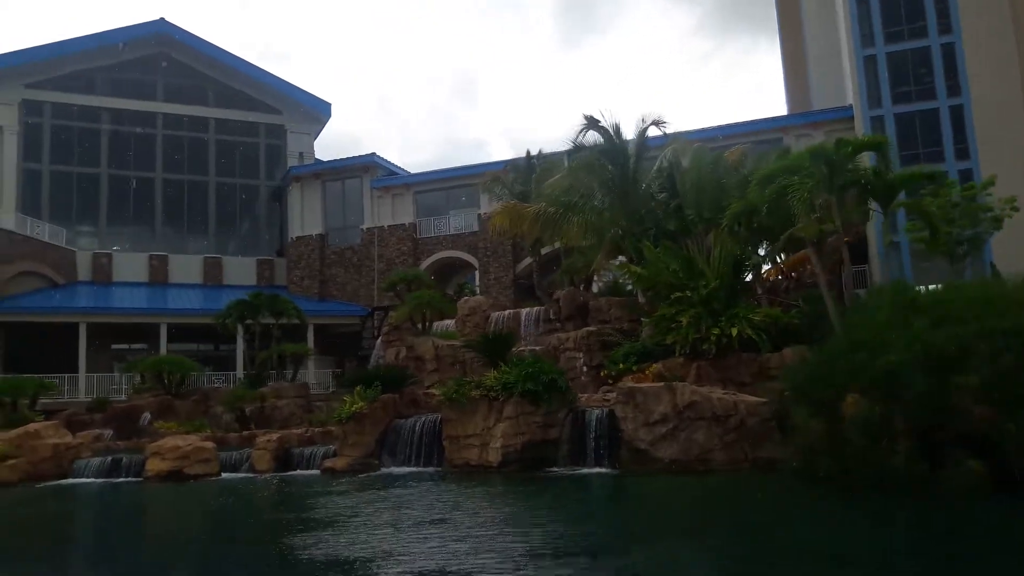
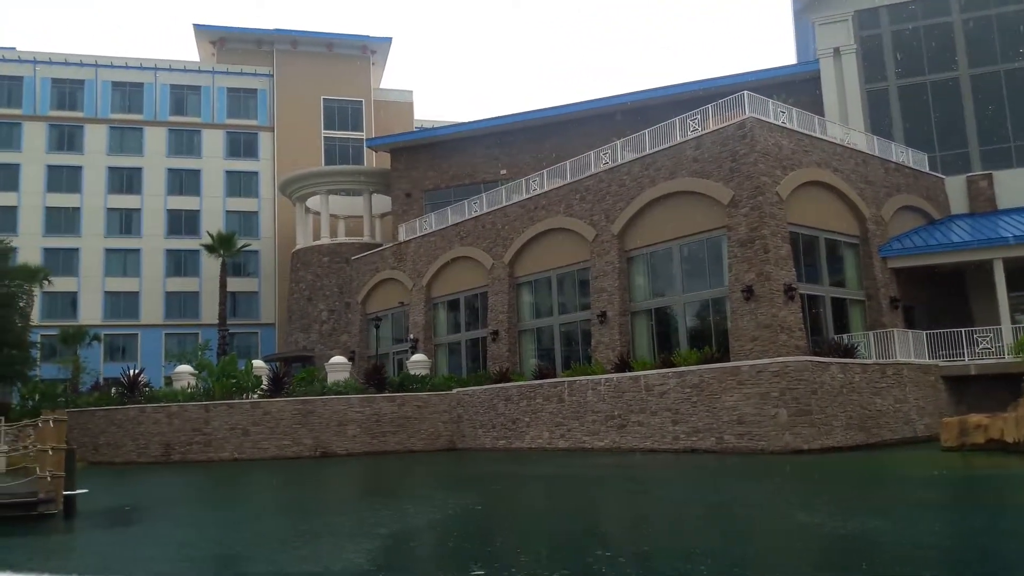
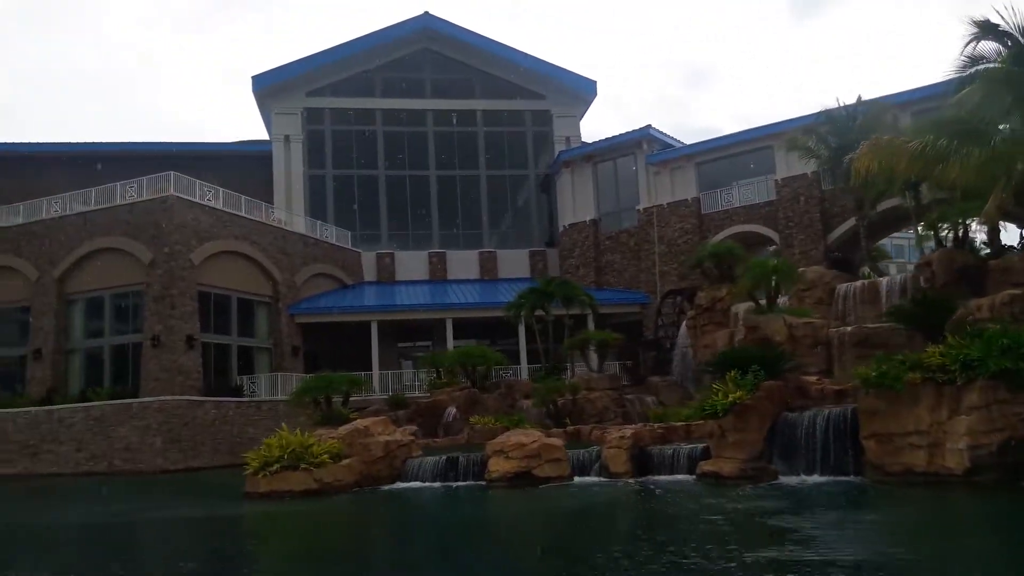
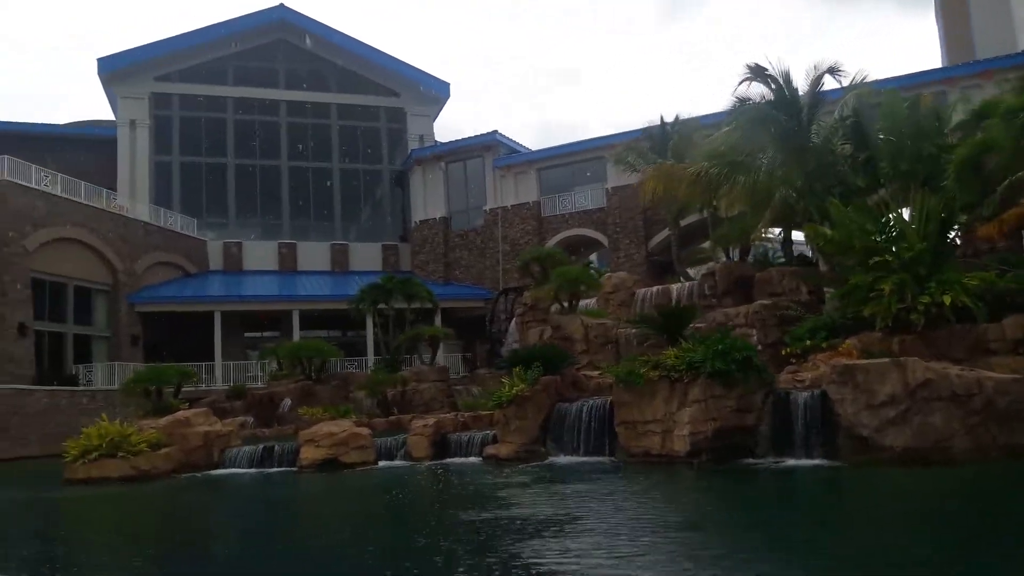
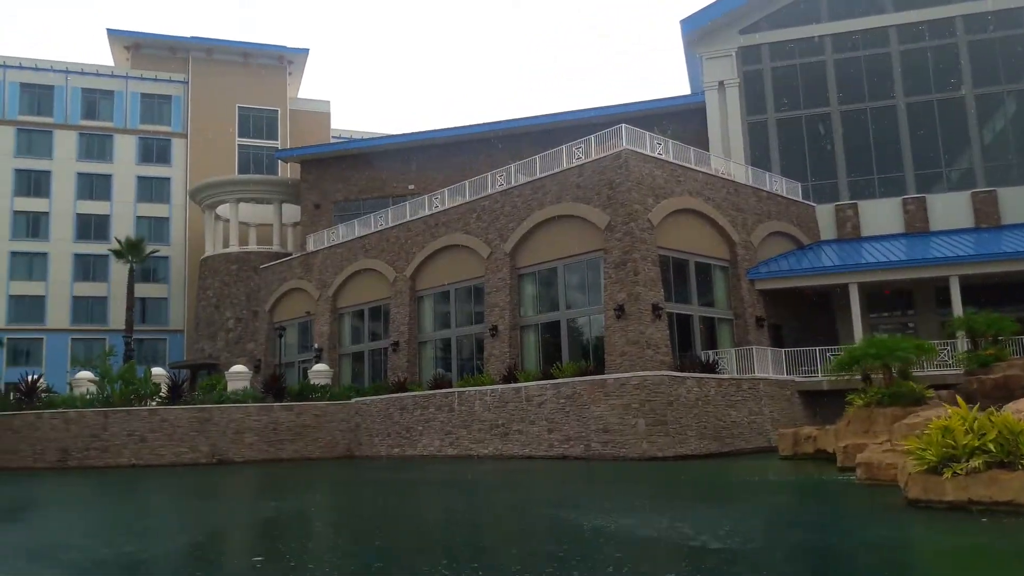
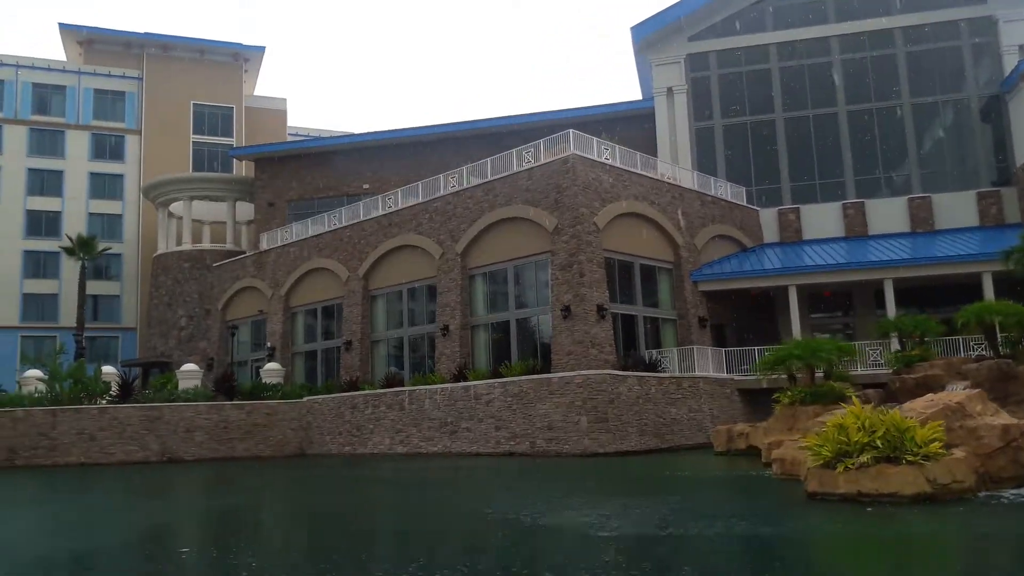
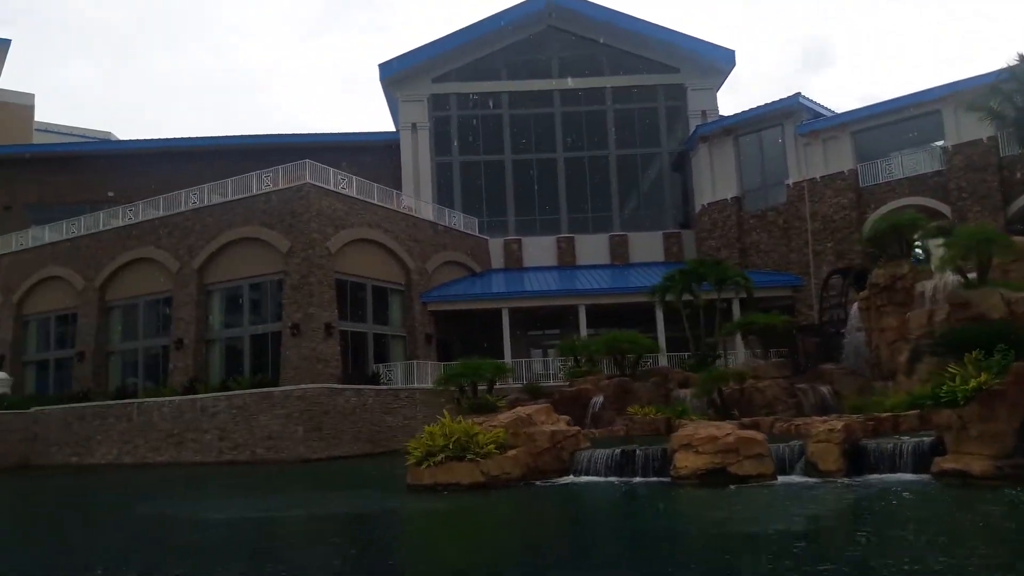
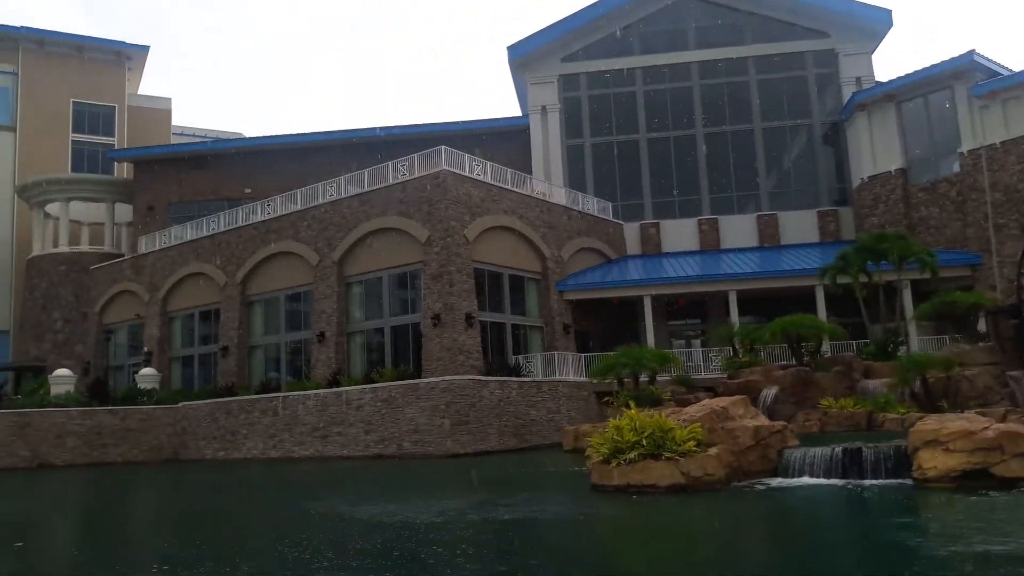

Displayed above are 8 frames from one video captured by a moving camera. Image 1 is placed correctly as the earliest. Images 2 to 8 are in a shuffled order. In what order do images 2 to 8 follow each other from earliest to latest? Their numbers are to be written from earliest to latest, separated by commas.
4, 3, 7, 8, 6, 5, 2
